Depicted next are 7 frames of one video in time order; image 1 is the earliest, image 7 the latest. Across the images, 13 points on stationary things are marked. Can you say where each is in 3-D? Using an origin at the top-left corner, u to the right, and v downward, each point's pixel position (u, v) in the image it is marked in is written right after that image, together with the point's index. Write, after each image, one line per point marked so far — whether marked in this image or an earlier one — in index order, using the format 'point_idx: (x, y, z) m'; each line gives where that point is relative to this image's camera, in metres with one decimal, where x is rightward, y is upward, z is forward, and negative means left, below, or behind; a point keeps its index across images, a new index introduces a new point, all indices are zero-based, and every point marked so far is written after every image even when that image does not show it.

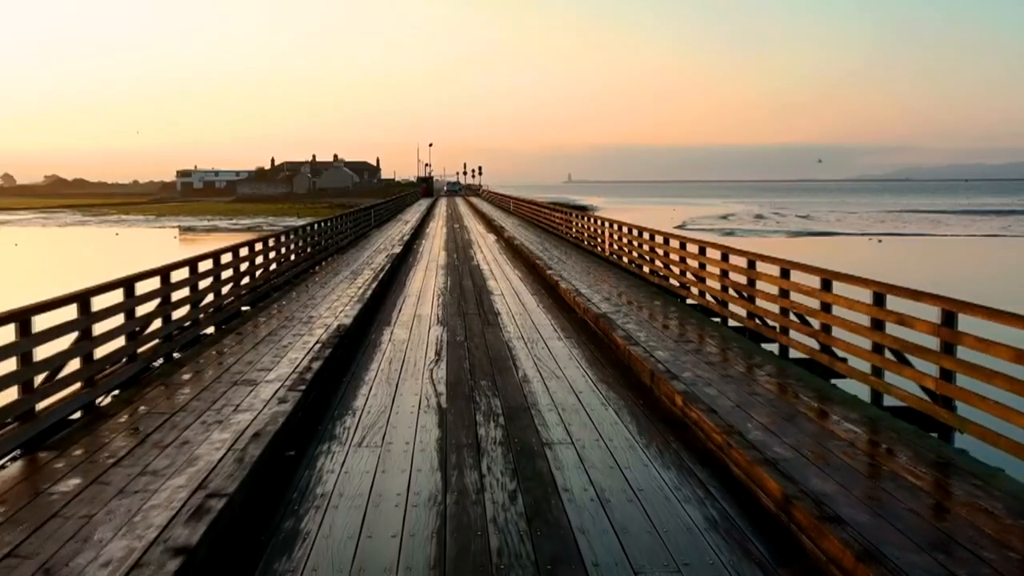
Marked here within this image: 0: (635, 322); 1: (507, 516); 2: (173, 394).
0: (+0.9, -0.3, +8.6) m
1: (0.0, -0.7, +3.7) m
2: (-1.8, -0.5, +6.1) m
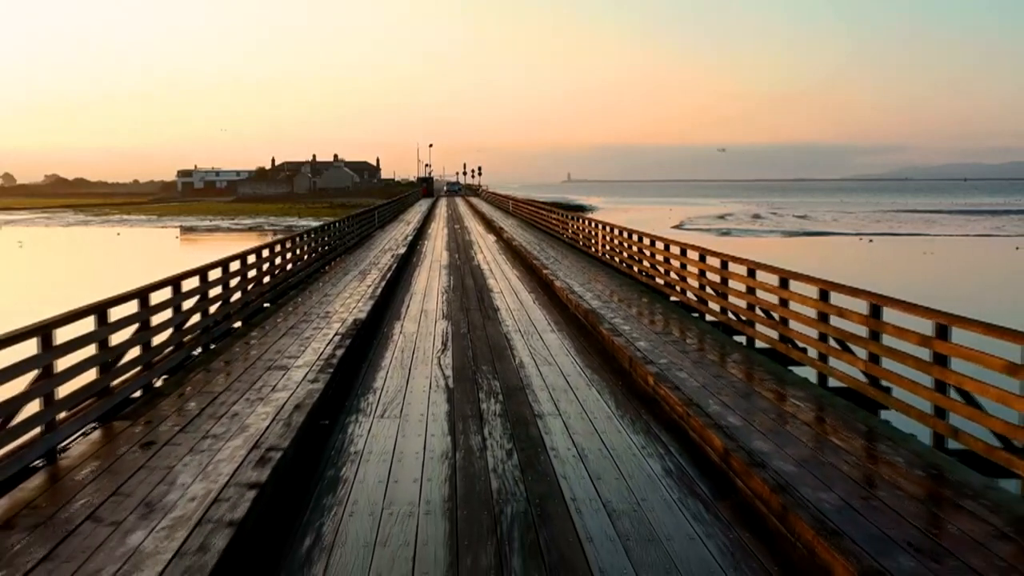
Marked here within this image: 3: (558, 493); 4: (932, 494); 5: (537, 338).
0: (+0.9, -0.2, +9.5) m
1: (0.0, -0.7, +4.6) m
2: (-1.8, -0.5, +7.0) m
3: (+0.2, -0.7, +4.2) m
4: (+1.6, -0.8, +4.4) m
5: (+0.2, -0.4, +8.7) m
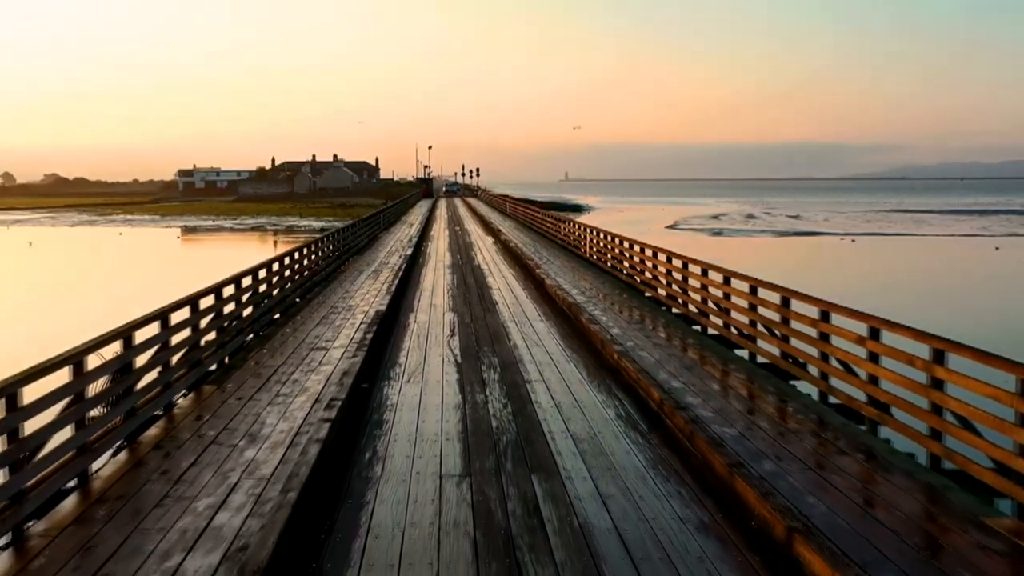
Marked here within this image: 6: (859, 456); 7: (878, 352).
0: (+0.9, -0.2, +11.3) m
1: (-0.1, -0.7, +6.3) m
2: (-1.8, -0.5, +8.7) m
3: (+0.1, -0.7, +6.0) m
4: (+1.6, -0.7, +6.1) m
5: (+0.2, -0.3, +10.4) m
6: (+1.7, -0.8, +5.6) m
7: (+1.9, -0.3, +6.1) m
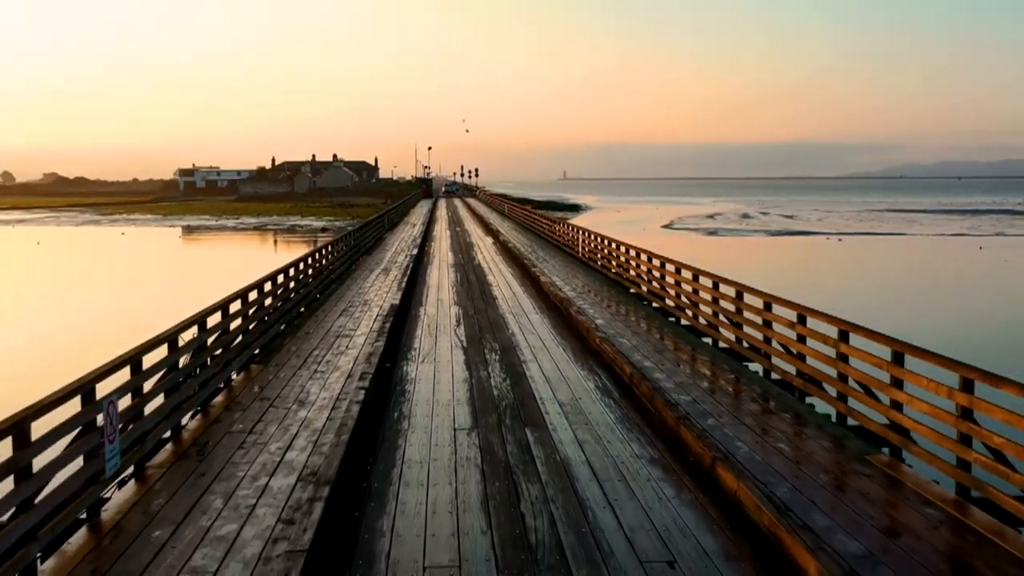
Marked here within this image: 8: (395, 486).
0: (+0.9, -0.2, +12.7) m
1: (-0.1, -0.6, +7.7) m
2: (-1.8, -0.5, +10.1) m
3: (+0.1, -0.7, +7.4) m
4: (+1.5, -0.7, +7.5) m
5: (+0.1, -0.3, +11.8) m
6: (+1.7, -0.8, +7.0) m
7: (+1.9, -0.3, +7.5) m
8: (-0.5, -0.9, +5.3) m
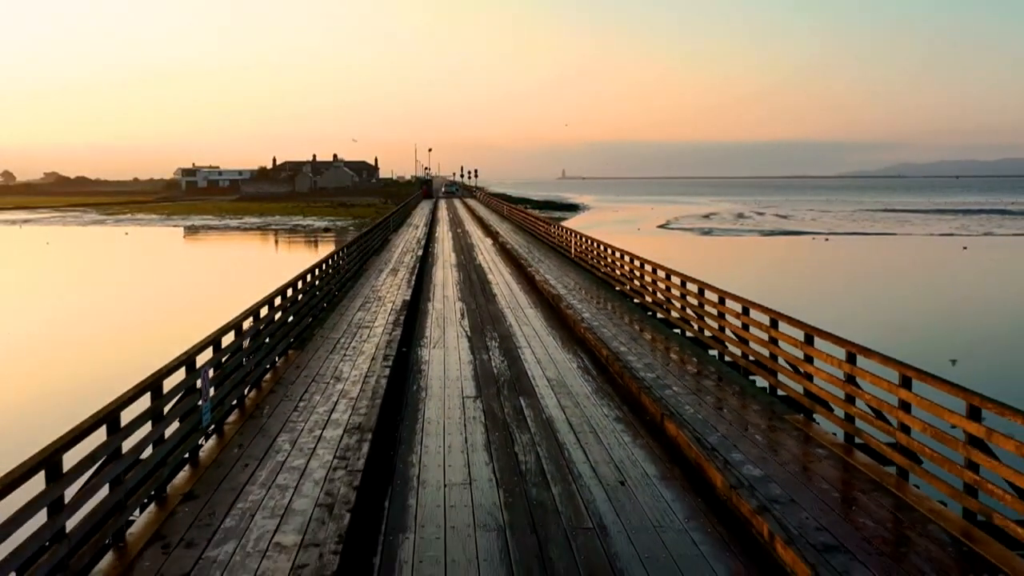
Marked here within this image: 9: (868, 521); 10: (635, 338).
0: (+0.8, -0.1, +14.3) m
1: (-0.1, -0.6, +9.4) m
2: (-1.9, -0.4, +11.7) m
3: (+0.1, -0.7, +9.0) m
4: (+1.5, -0.7, +9.2) m
5: (+0.1, -0.3, +13.4) m
6: (+1.6, -0.7, +8.6) m
7: (+1.9, -0.3, +9.1) m
8: (-0.6, -0.9, +6.9) m
9: (+1.6, -1.1, +5.3) m
10: (+1.2, -0.5, +11.2) m
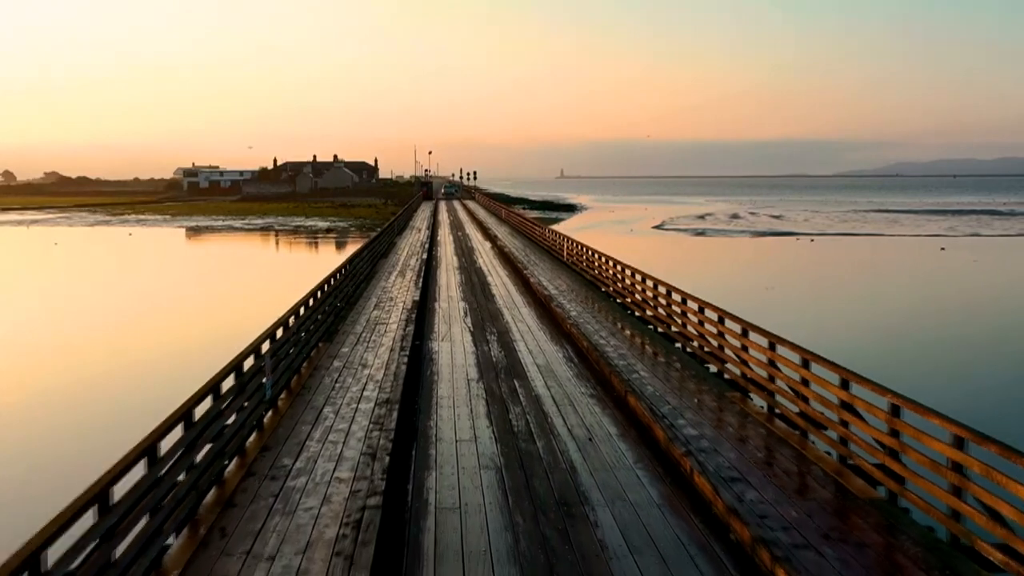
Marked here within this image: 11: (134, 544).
0: (+0.8, -0.2, +16.1) m
1: (-0.1, -0.6, +11.2) m
2: (-1.9, -0.5, +13.6) m
3: (+0.1, -0.7, +10.9) m
4: (+1.5, -0.7, +11.0) m
5: (+0.1, -0.3, +15.3) m
6: (+1.6, -0.8, +10.5) m
7: (+1.8, -0.3, +11.0) m
8: (-0.6, -0.9, +8.8) m
9: (+1.6, -1.1, +7.2) m
10: (+1.2, -0.5, +13.1) m
11: (-1.6, -1.1, +5.0) m
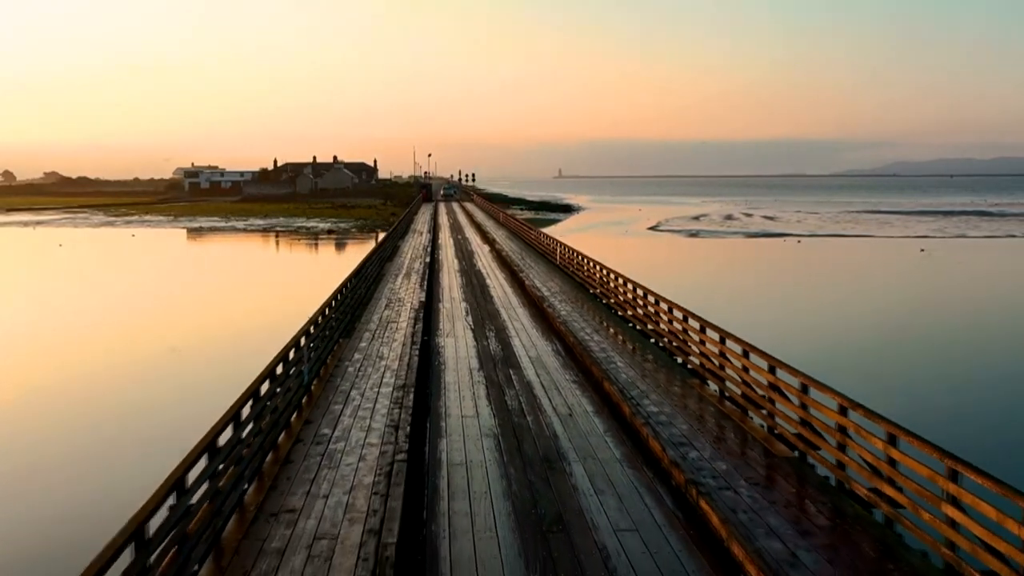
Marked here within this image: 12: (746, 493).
0: (+0.7, -0.2, +17.9) m
1: (-0.2, -0.7, +13.0) m
2: (-1.9, -0.5, +15.3) m
3: (0.0, -0.7, +12.6) m
4: (+1.4, -0.8, +12.8) m
5: (0.0, -0.3, +17.0) m
6: (+1.5, -0.8, +12.2) m
7: (+1.8, -0.3, +12.7) m
8: (-0.6, -0.9, +10.5) m
9: (+1.5, -1.1, +8.9) m
10: (+1.1, -0.5, +14.8) m
11: (-1.7, -1.1, +6.7) m
12: (+1.4, -1.3, +7.1) m
